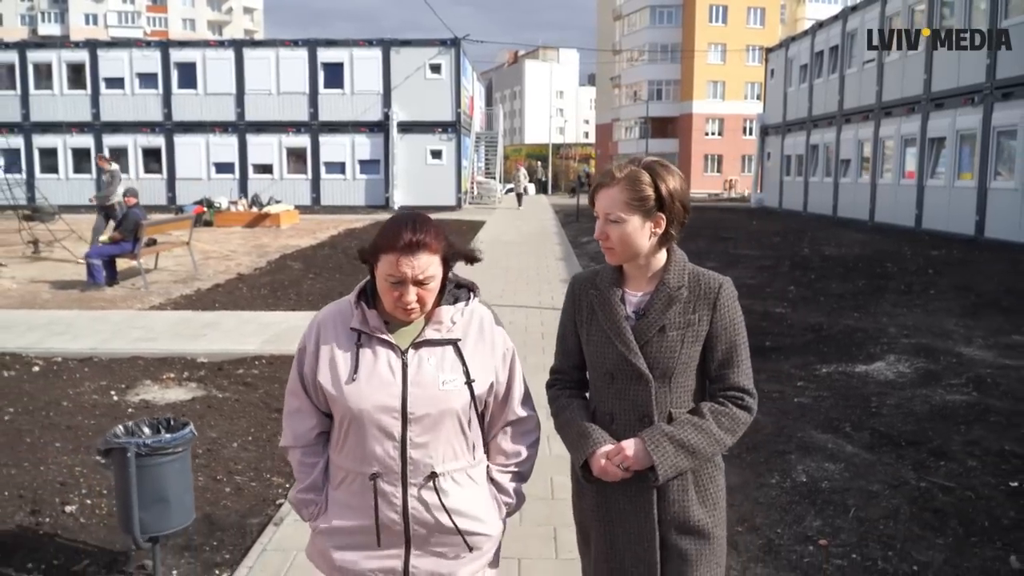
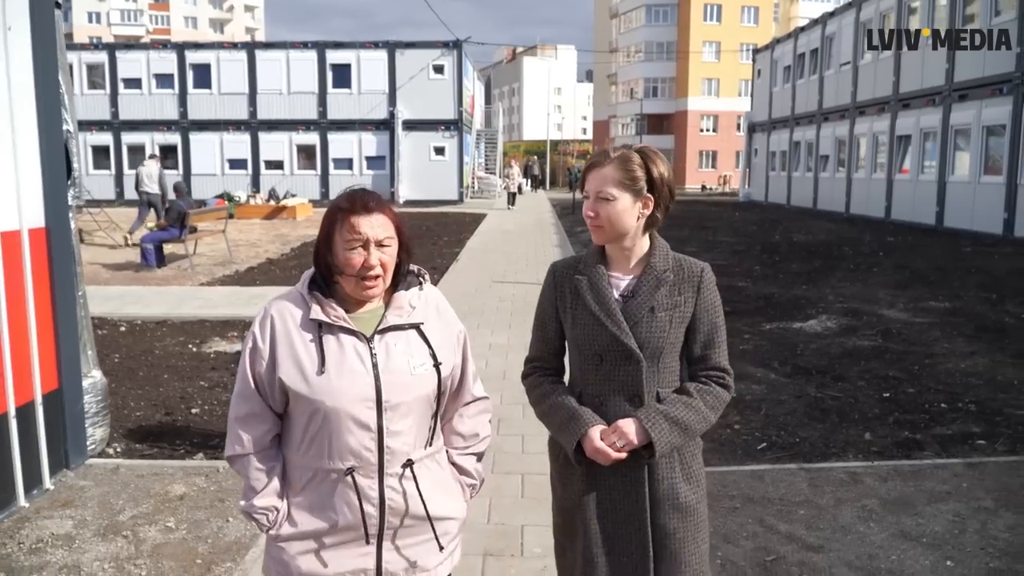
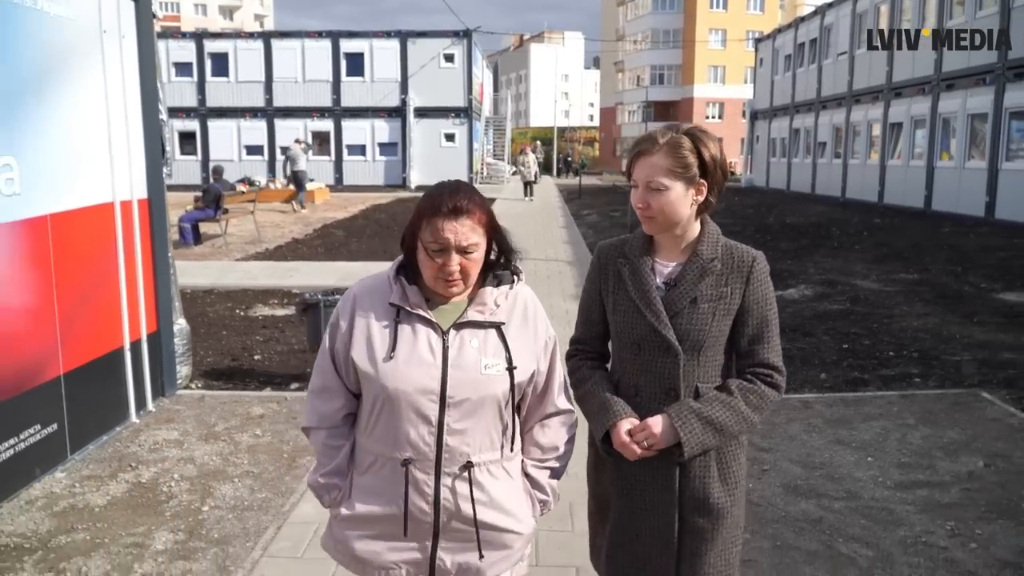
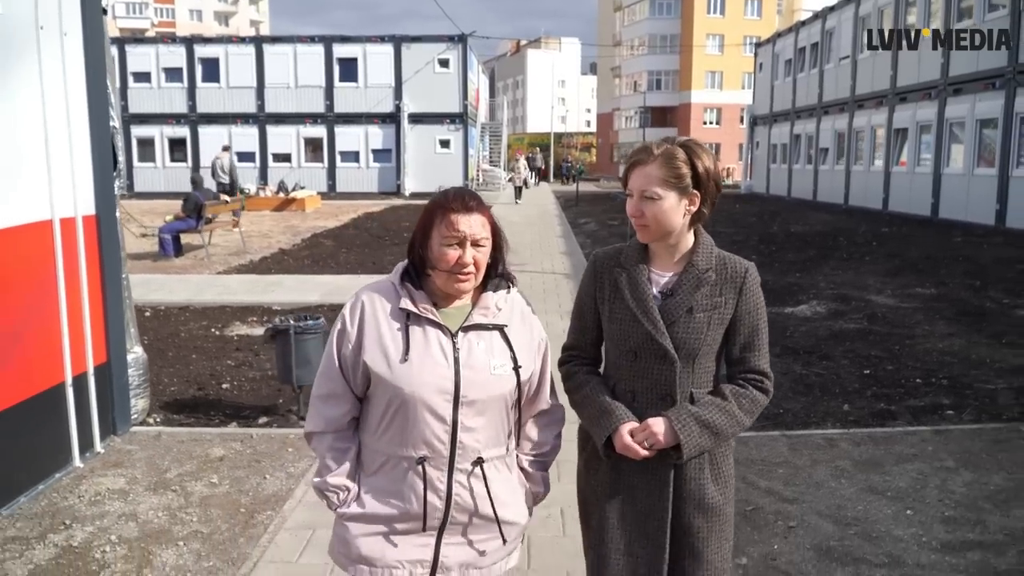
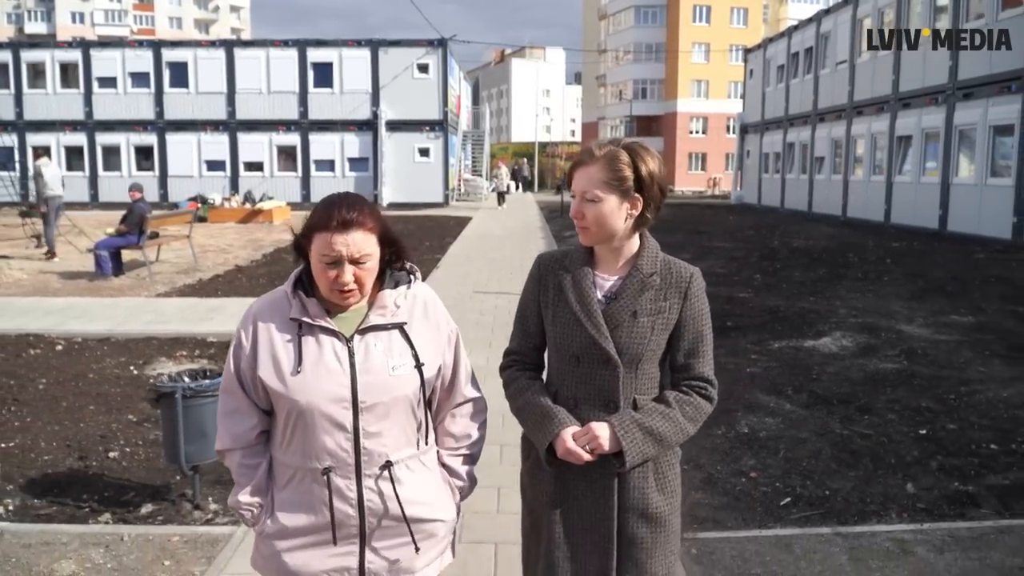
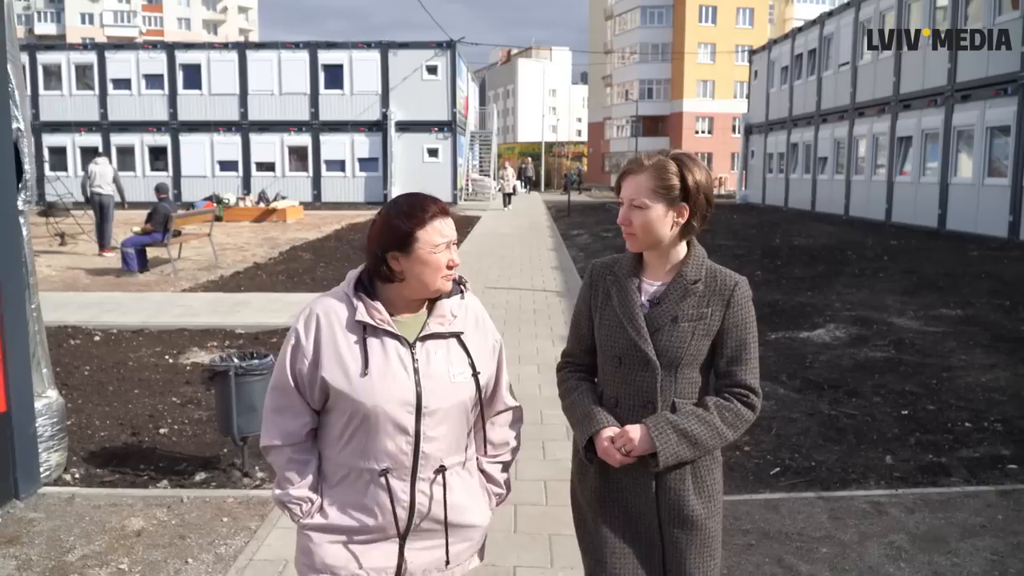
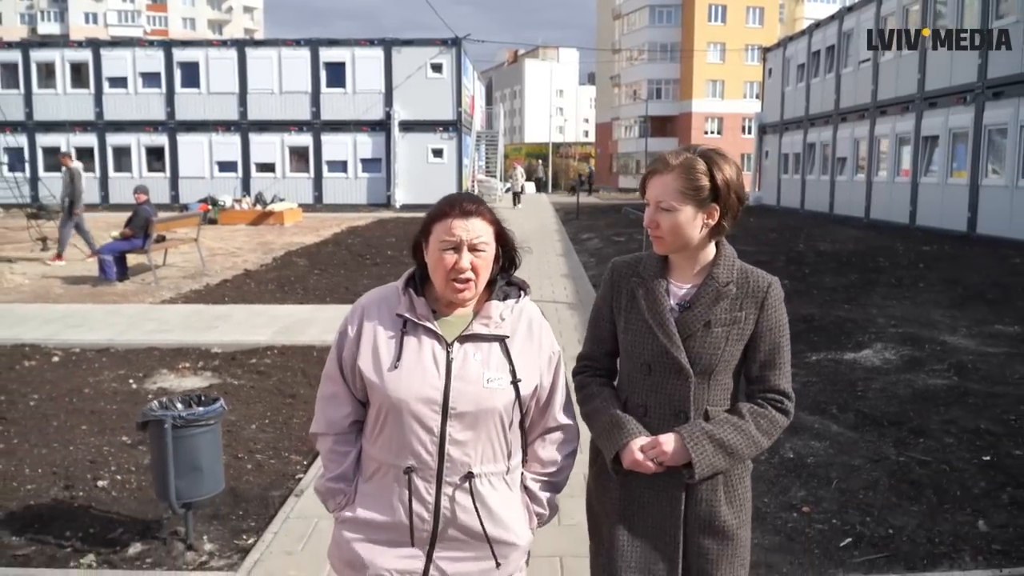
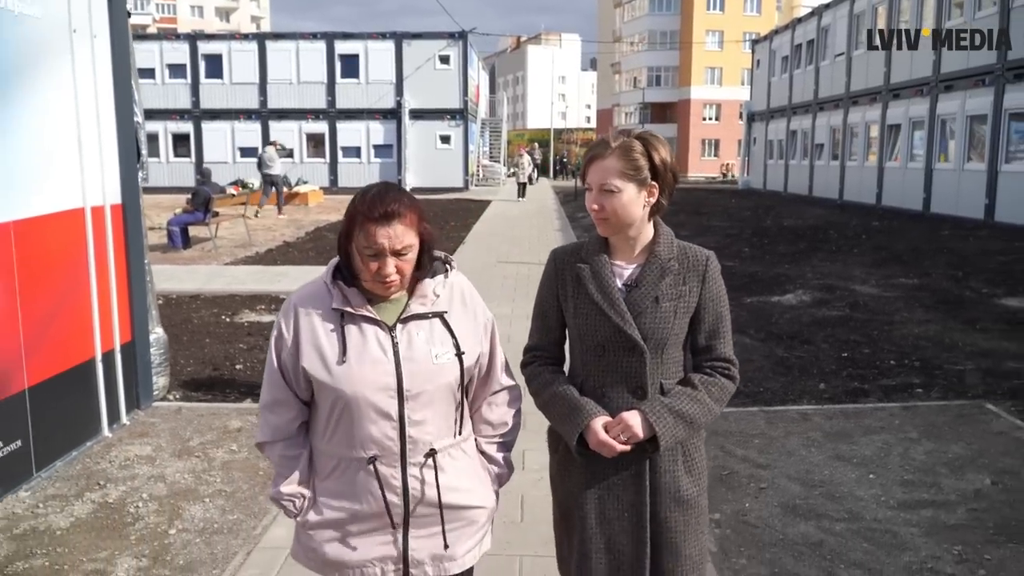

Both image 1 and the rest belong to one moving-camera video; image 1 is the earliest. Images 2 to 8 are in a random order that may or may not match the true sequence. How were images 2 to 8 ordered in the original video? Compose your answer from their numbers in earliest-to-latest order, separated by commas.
7, 5, 6, 2, 4, 8, 3
